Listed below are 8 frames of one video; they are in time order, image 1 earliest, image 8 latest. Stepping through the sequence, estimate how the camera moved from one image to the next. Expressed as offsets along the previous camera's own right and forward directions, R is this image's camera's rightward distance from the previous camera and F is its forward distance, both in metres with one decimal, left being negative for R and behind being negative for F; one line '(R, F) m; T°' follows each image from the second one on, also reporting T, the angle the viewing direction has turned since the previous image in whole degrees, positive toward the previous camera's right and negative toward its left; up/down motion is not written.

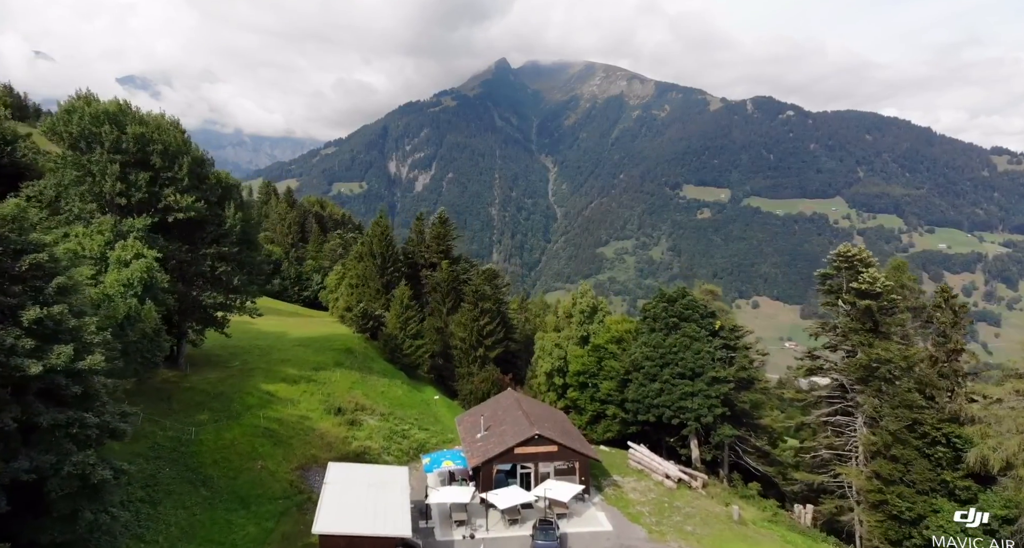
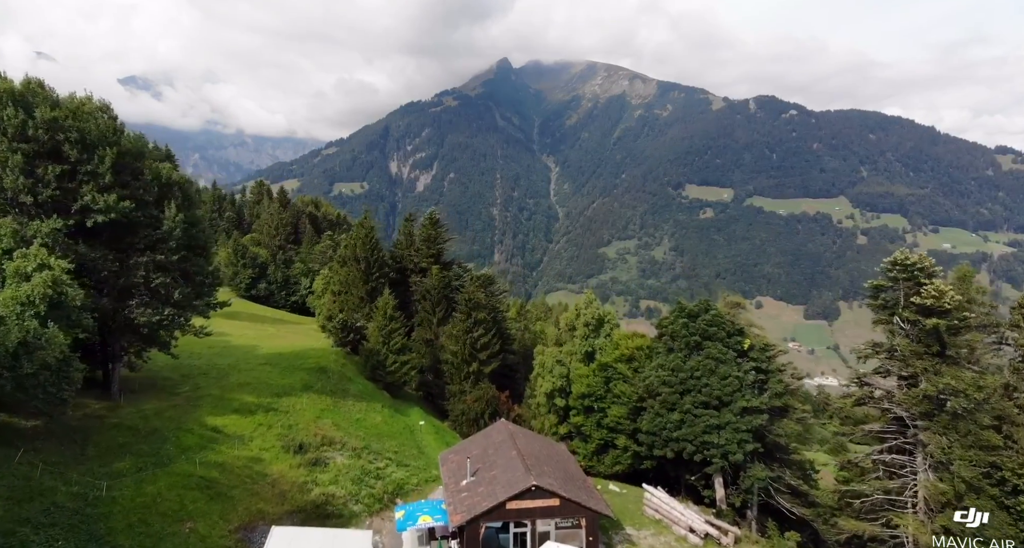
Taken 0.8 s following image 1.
(+0.3, +3.8) m; 0°
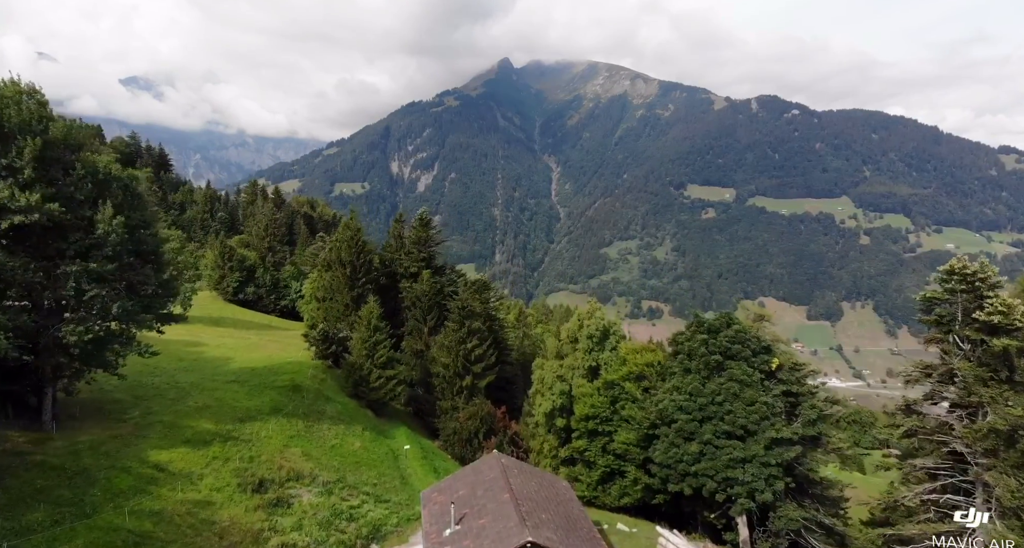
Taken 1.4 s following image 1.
(+0.2, +2.8) m; 0°
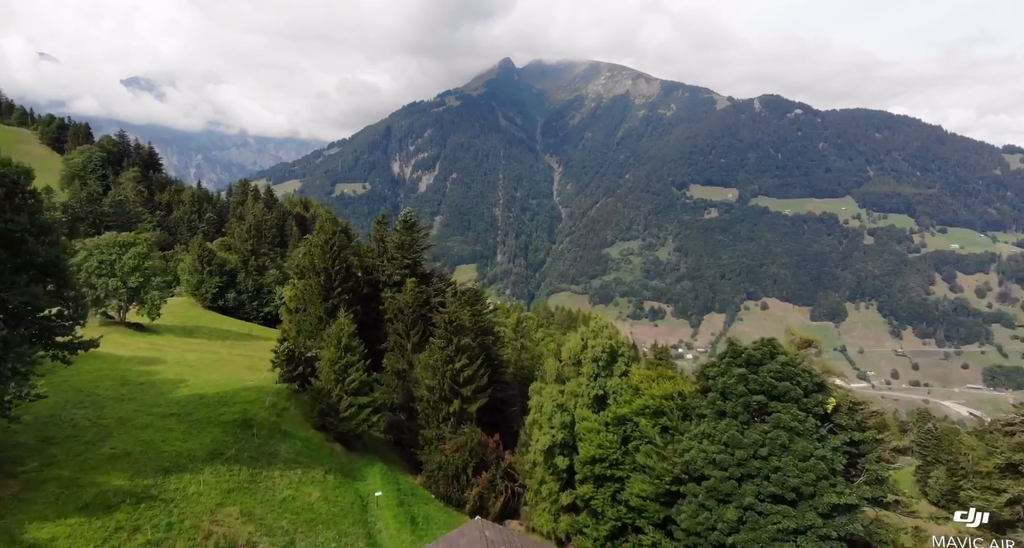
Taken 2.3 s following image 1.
(+0.3, +4.0) m; 0°
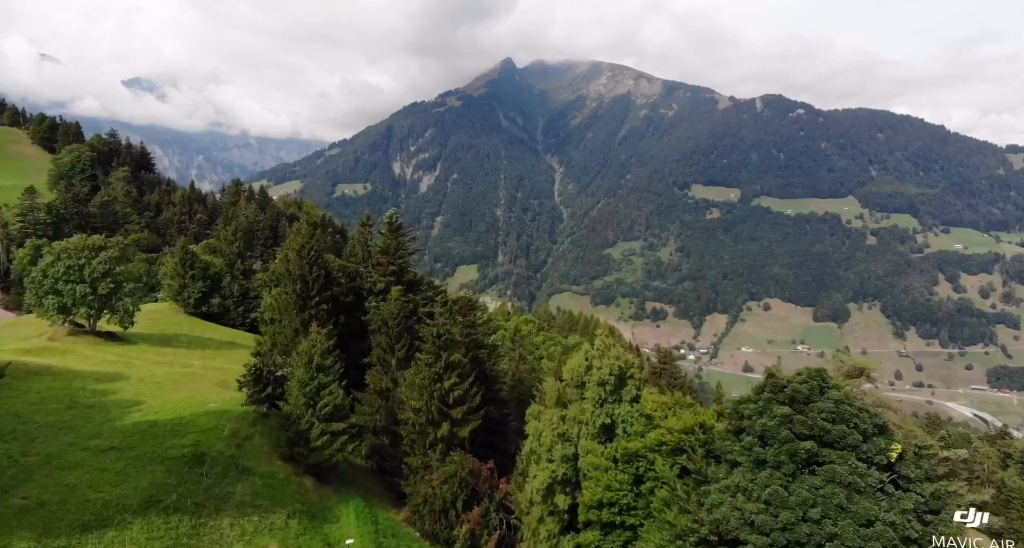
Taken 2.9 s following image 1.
(+0.2, +2.9) m; 0°
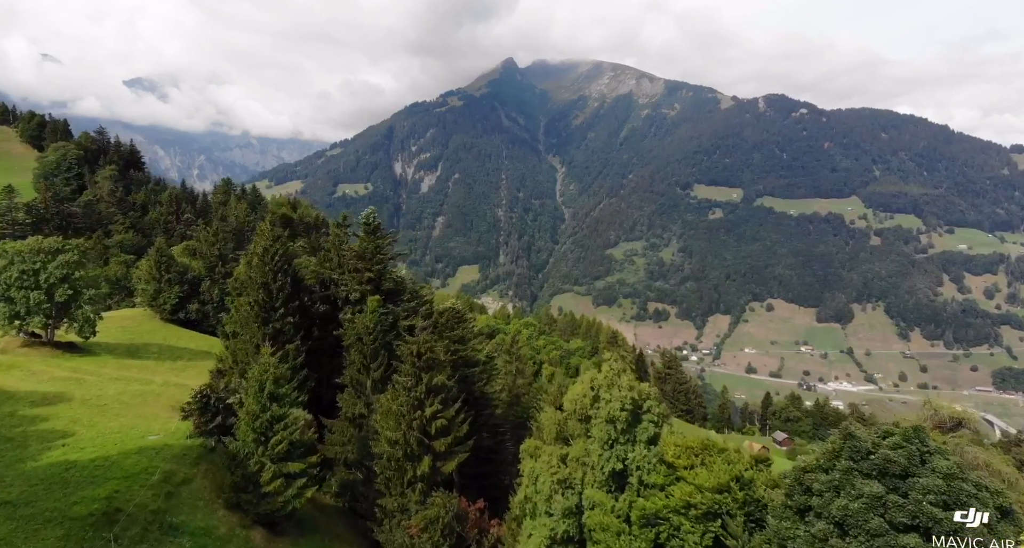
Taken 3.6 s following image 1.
(+0.3, +3.6) m; 0°
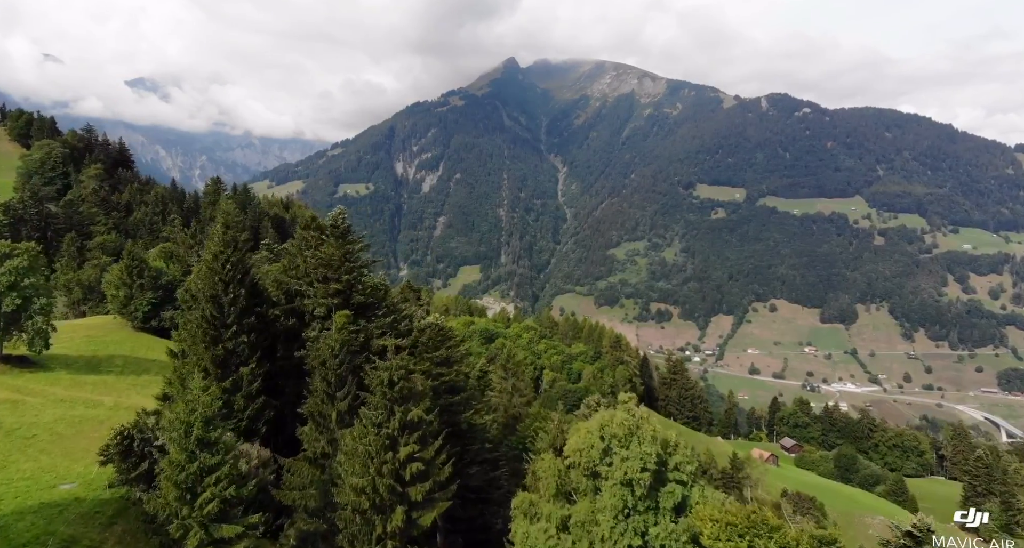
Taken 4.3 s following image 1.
(+0.3, +3.7) m; 0°
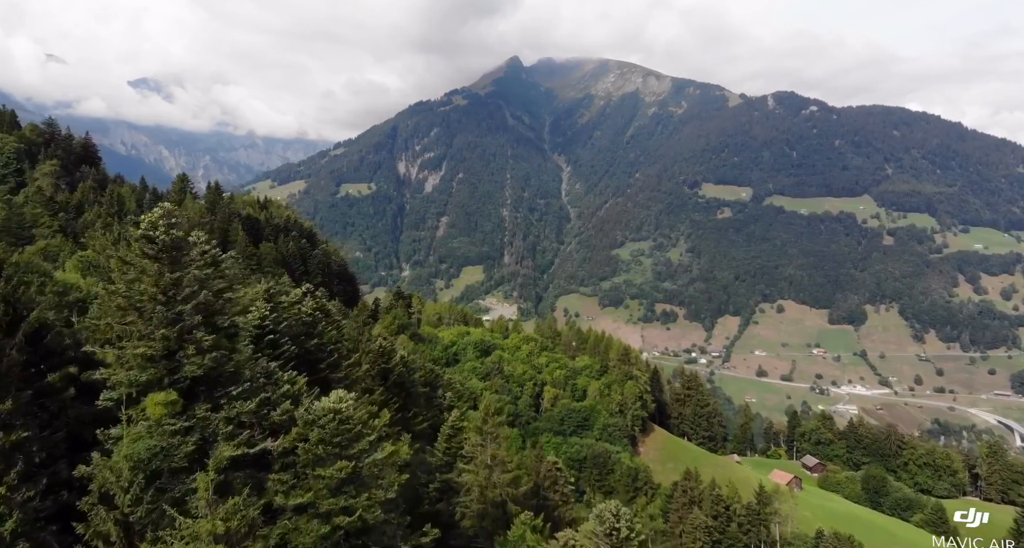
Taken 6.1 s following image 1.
(+0.9, +9.6) m; 0°
